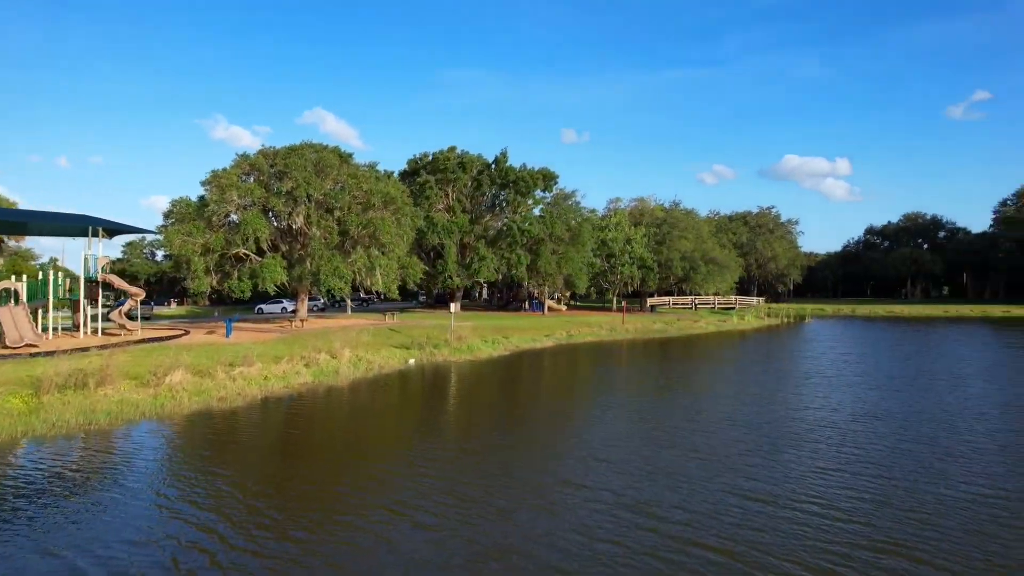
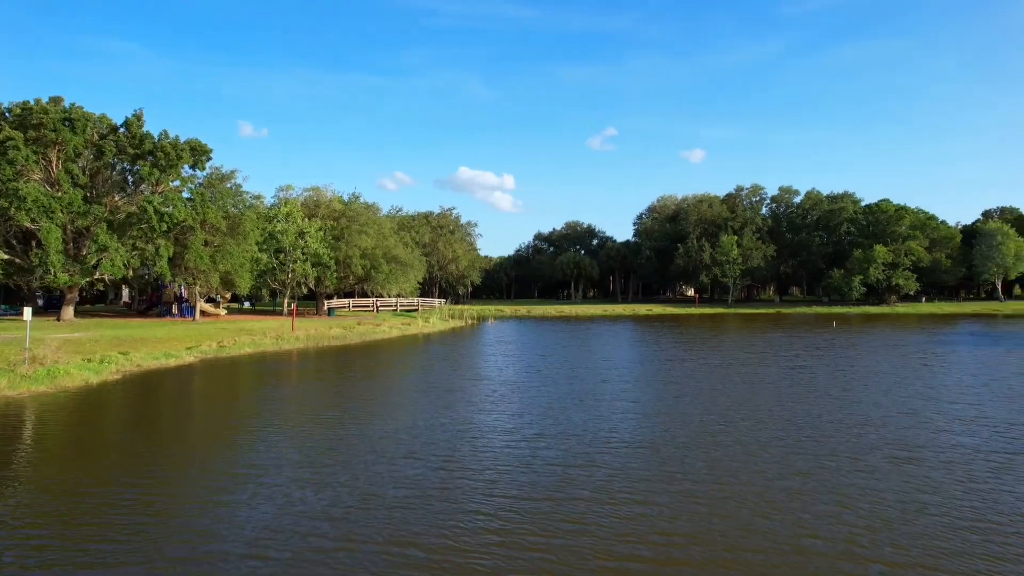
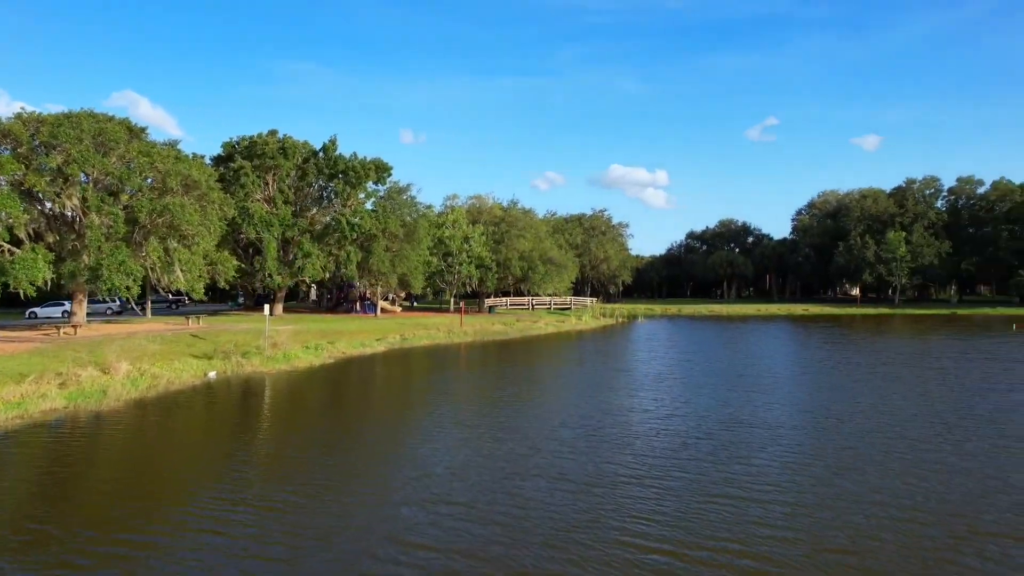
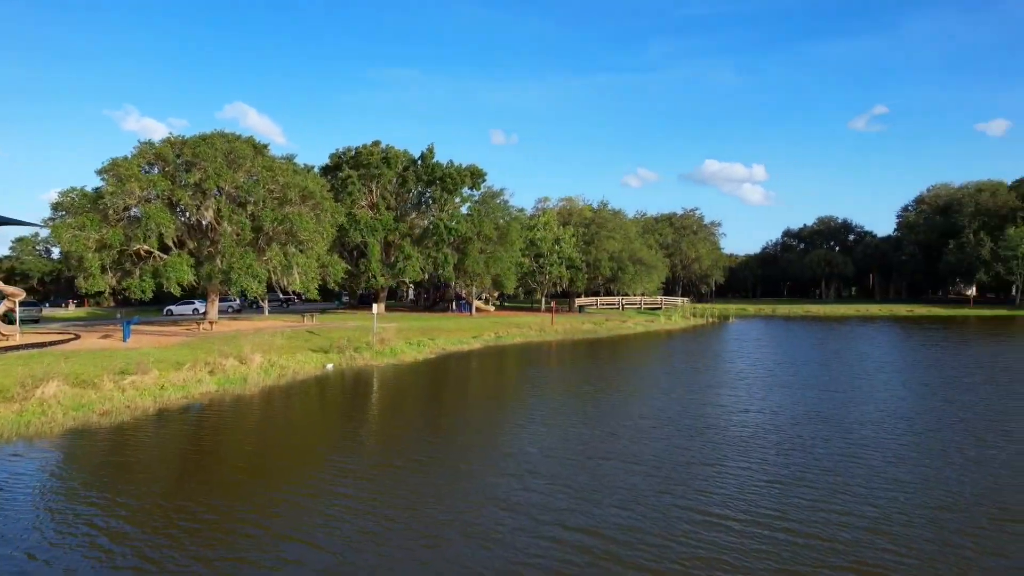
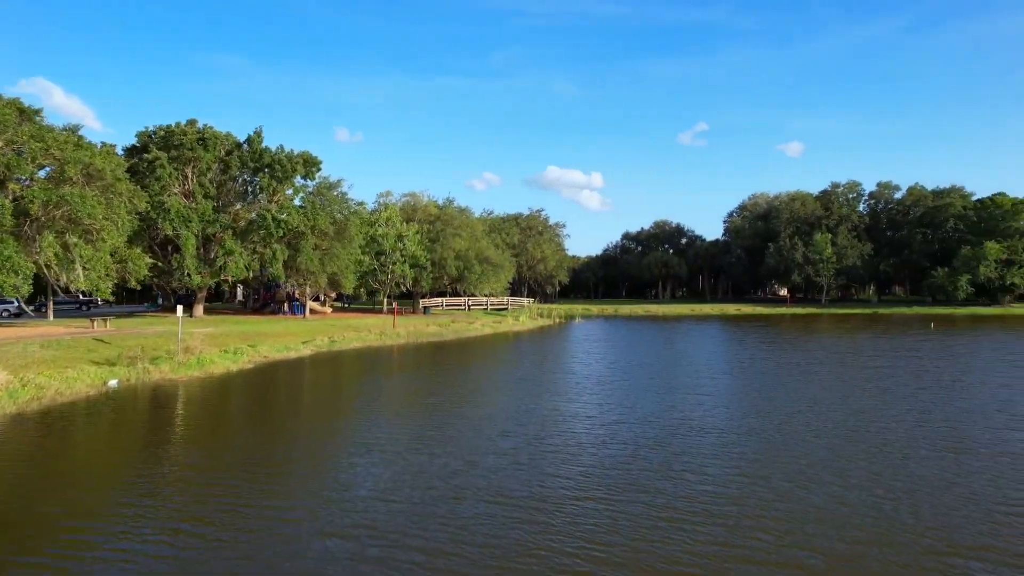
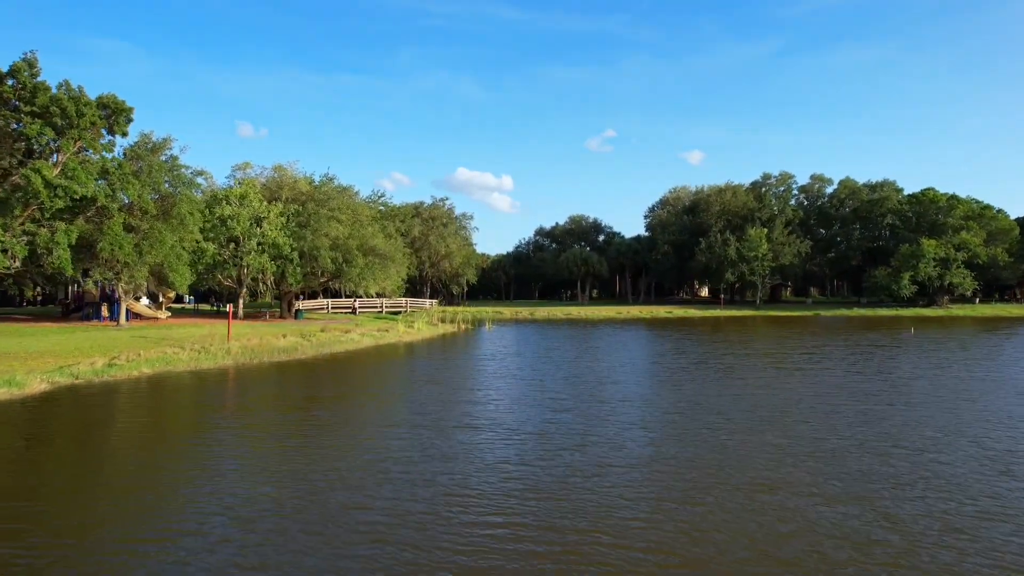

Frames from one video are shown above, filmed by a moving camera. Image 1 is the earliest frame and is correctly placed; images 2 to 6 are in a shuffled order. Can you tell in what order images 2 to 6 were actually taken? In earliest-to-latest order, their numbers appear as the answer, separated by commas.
4, 3, 5, 2, 6
